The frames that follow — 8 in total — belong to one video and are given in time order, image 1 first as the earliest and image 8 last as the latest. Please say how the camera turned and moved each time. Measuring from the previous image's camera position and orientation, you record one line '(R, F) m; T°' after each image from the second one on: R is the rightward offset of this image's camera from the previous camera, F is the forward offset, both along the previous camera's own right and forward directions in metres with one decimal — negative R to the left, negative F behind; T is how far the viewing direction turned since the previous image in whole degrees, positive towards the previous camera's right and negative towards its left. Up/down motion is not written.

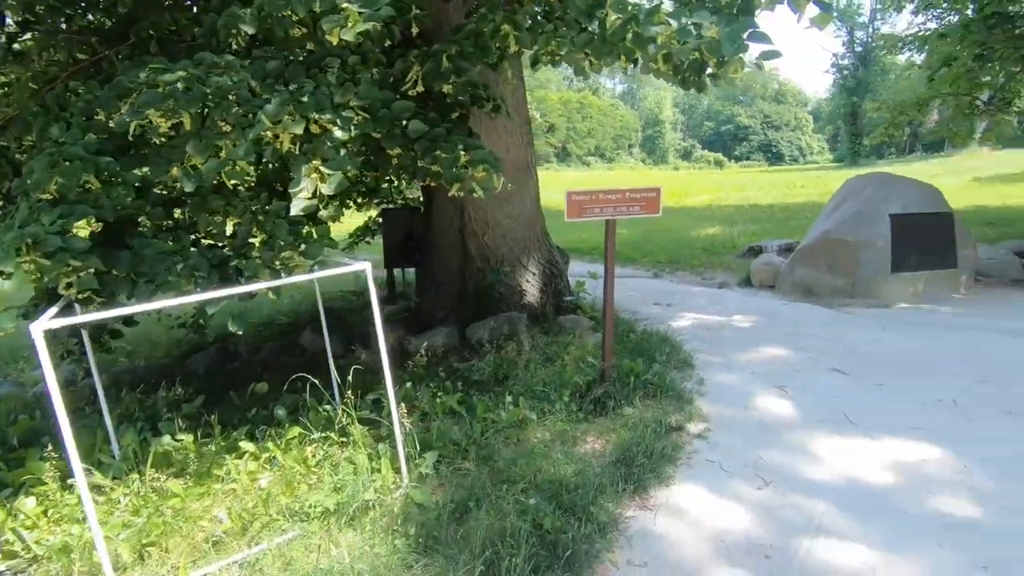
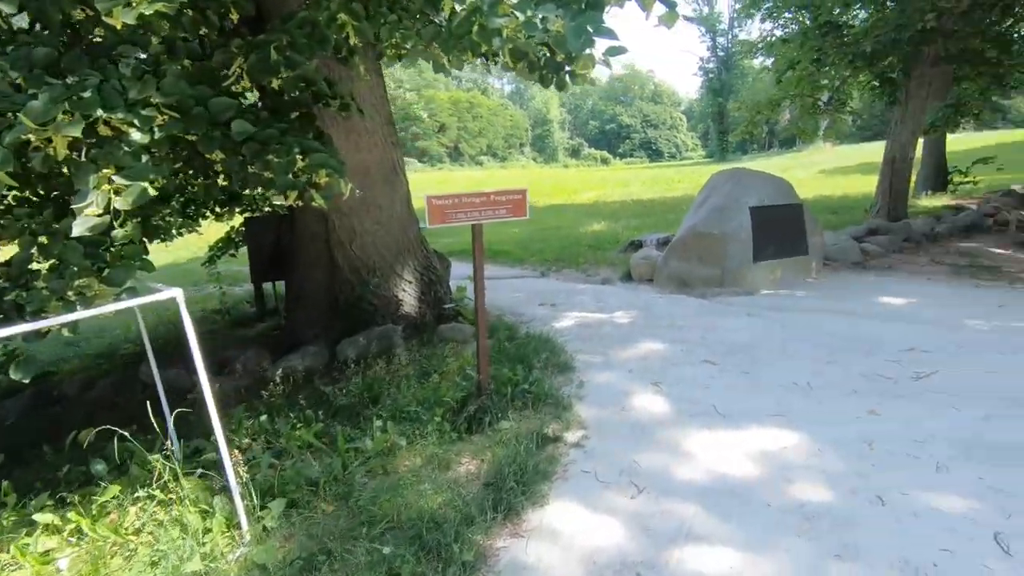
(+0.3, +0.2) m; +10°
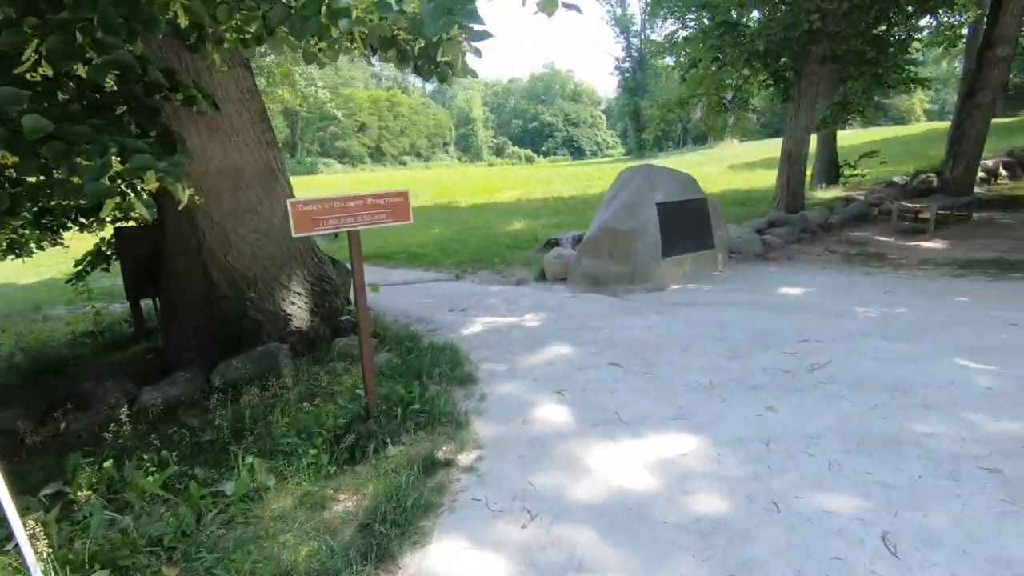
(+0.3, +0.3) m; +7°
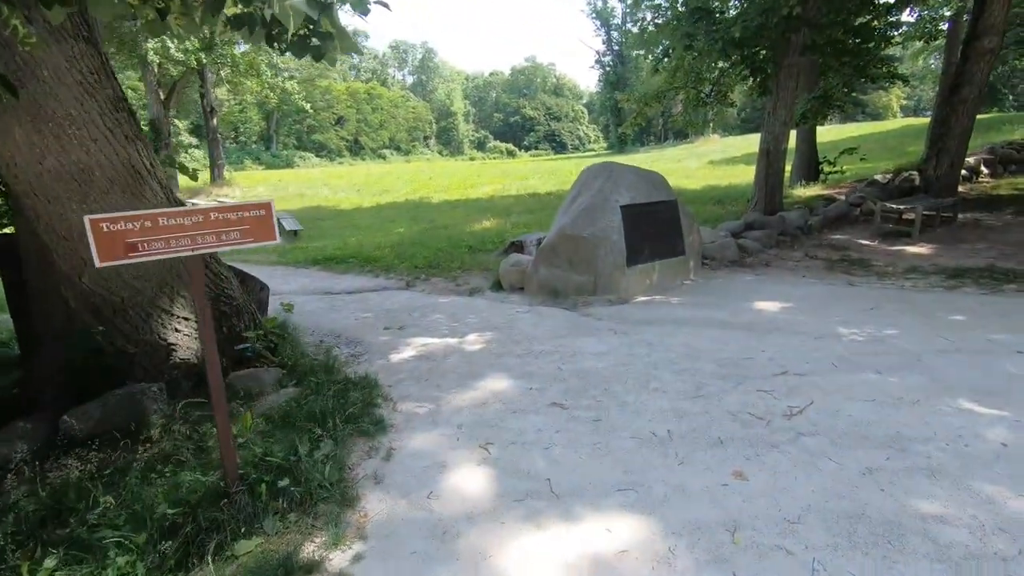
(+0.4, +0.8) m; +2°
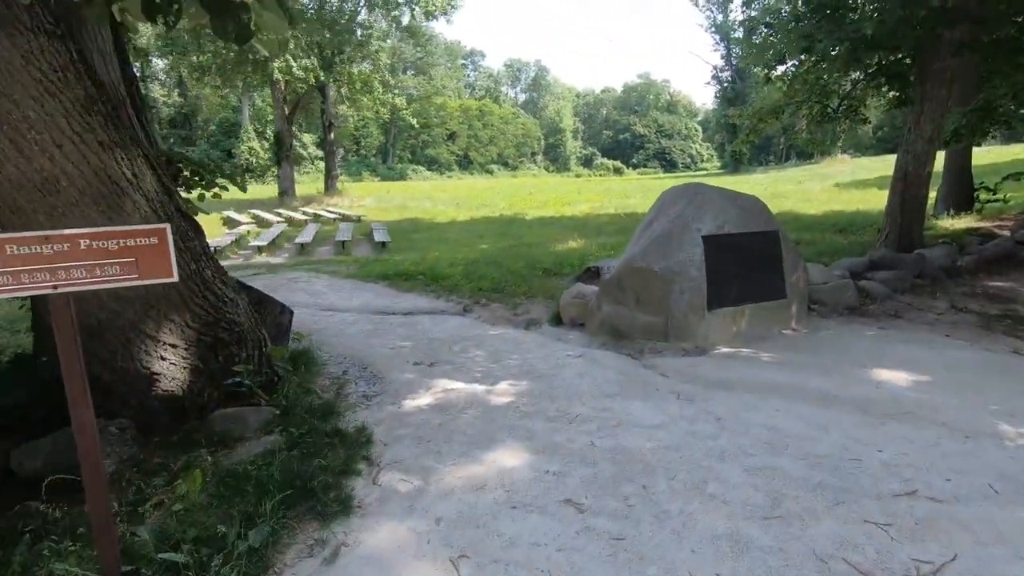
(+0.5, +0.9) m; -10°
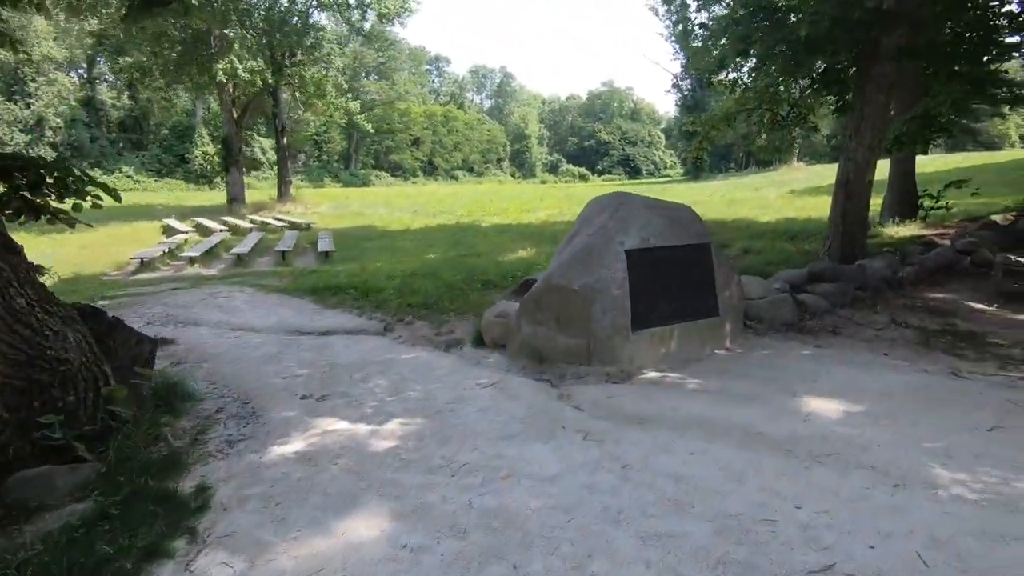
(+0.6, +0.6) m; +3°
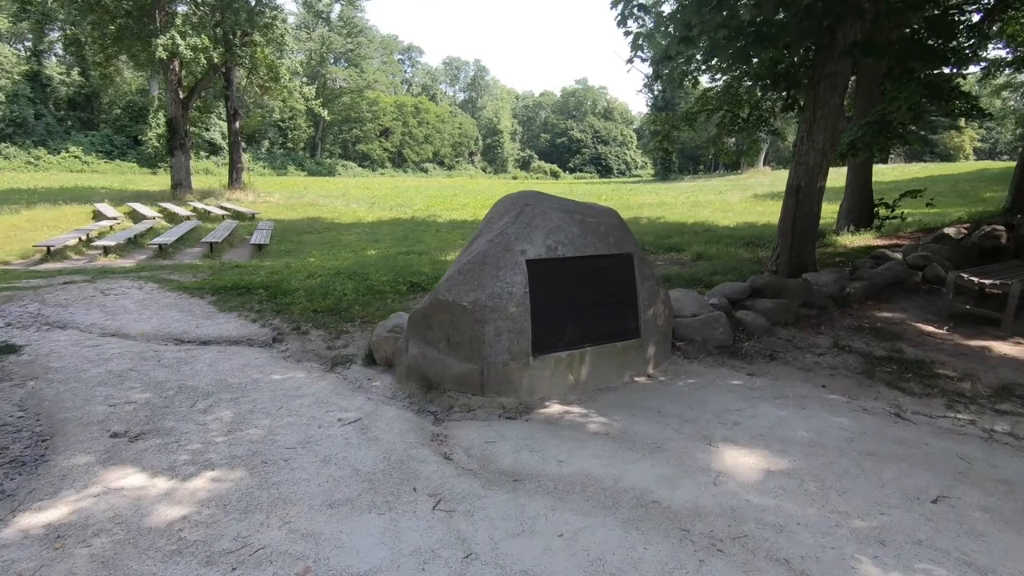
(+0.7, +0.8) m; +3°
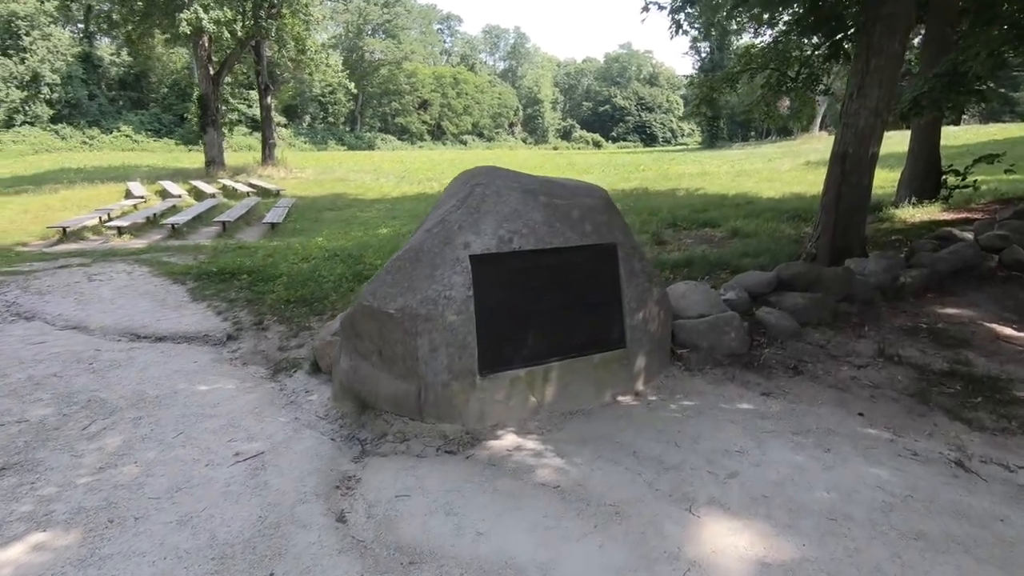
(+0.6, +0.9) m; -4°
